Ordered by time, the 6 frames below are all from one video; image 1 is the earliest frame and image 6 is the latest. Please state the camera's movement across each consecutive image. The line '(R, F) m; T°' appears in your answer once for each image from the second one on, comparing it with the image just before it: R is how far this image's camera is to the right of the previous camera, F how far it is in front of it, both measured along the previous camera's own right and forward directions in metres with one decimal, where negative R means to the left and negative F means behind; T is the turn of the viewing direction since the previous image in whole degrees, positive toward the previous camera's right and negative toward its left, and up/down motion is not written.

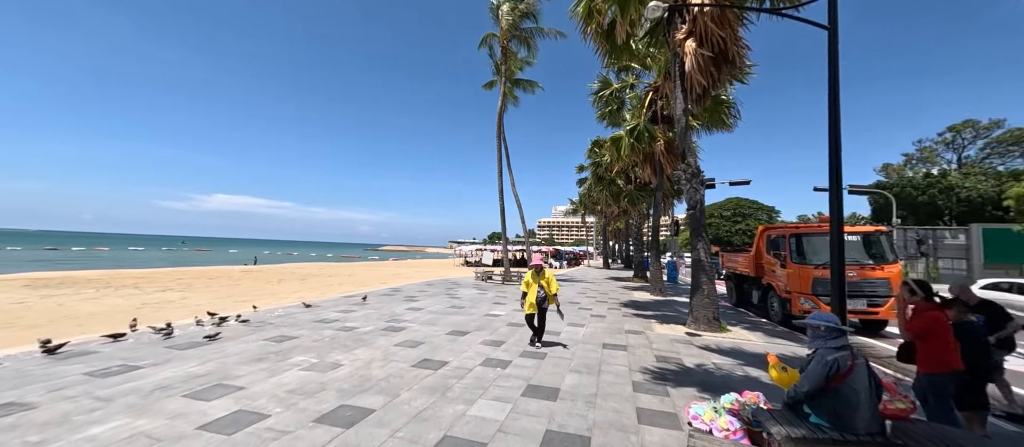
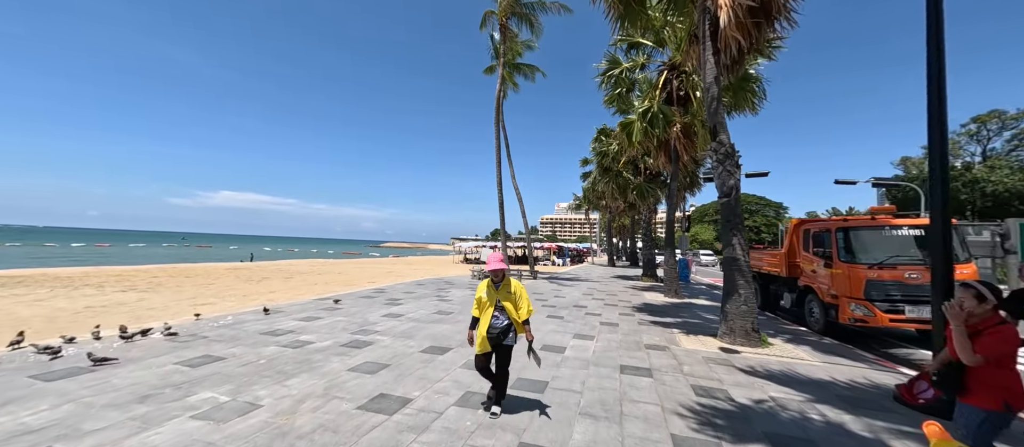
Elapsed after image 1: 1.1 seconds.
(+0.2, +1.4) m; 0°
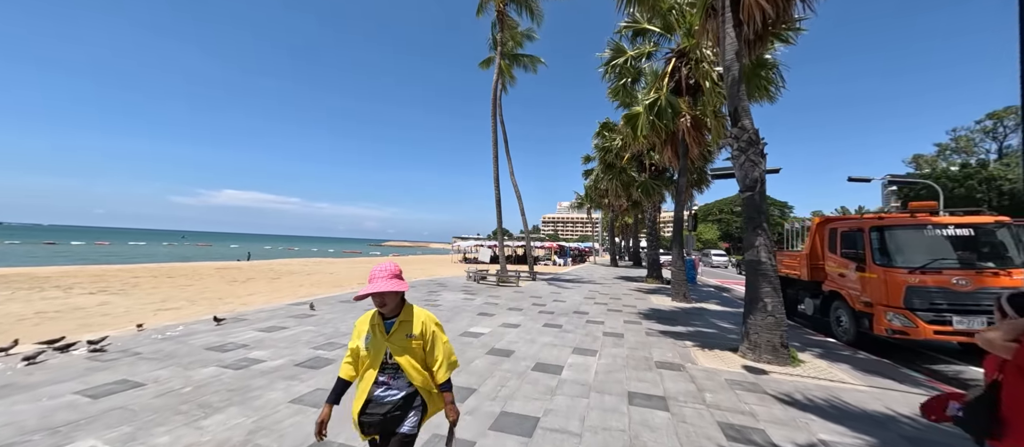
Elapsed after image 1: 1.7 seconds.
(+0.2, +0.9) m; 0°
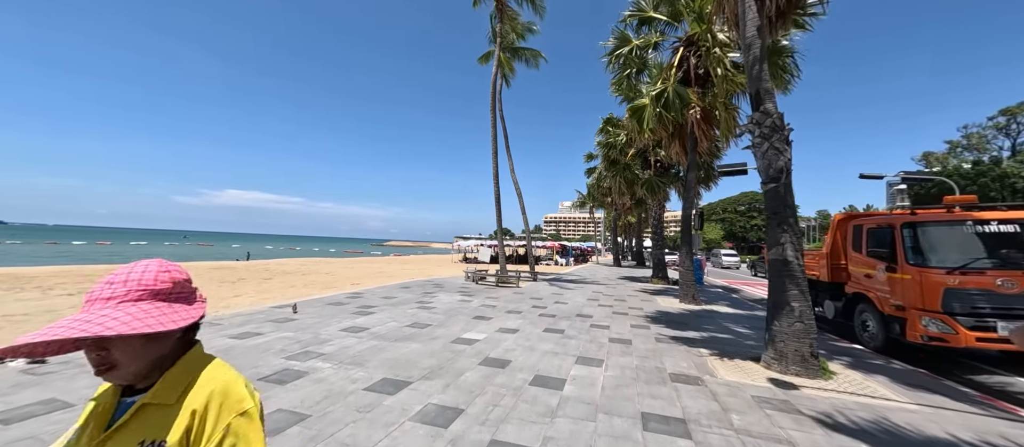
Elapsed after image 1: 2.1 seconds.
(+0.1, +0.6) m; 0°
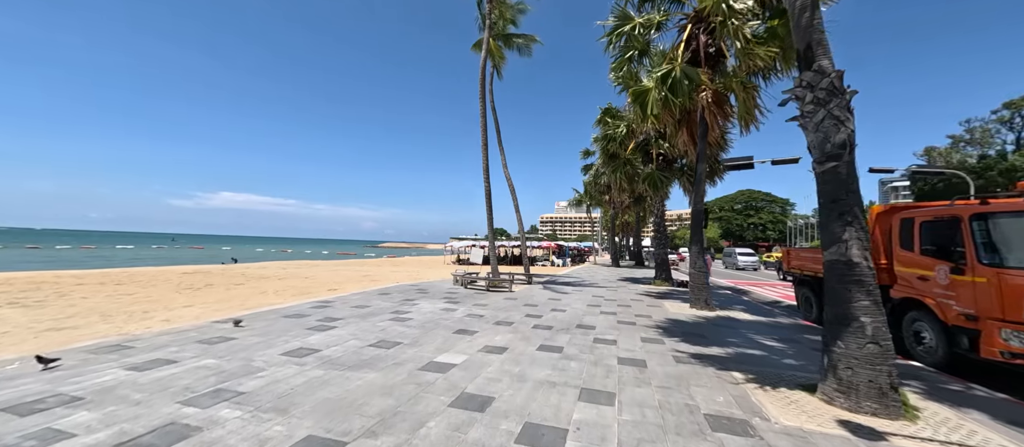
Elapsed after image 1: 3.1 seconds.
(+0.2, +1.2) m; +1°
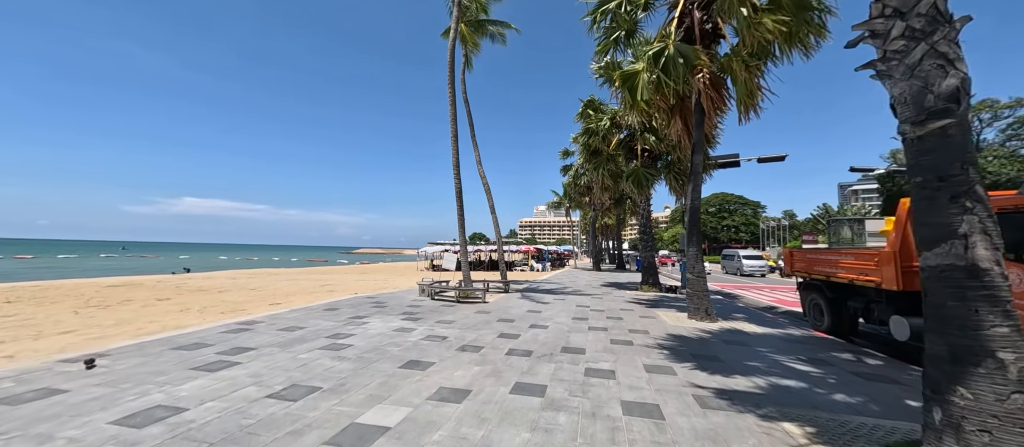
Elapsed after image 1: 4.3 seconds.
(+0.2, +1.5) m; +3°
